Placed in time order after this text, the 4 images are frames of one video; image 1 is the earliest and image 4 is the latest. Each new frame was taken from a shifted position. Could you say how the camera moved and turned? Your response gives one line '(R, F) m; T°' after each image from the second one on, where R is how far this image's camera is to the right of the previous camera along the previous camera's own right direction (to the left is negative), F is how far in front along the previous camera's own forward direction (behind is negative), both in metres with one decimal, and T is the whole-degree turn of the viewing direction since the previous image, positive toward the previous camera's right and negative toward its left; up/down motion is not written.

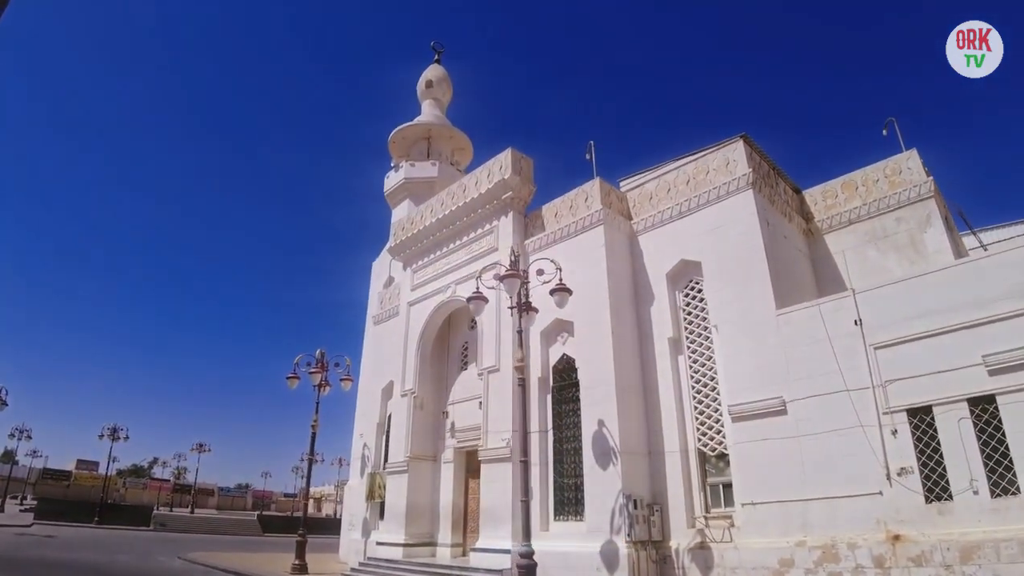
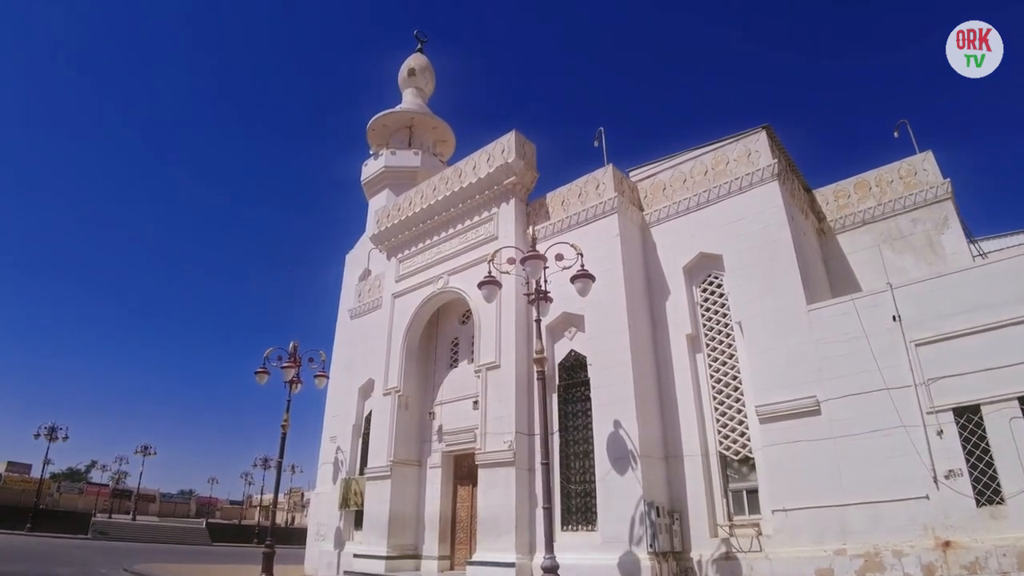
(-0.9, +0.8) m; +5°
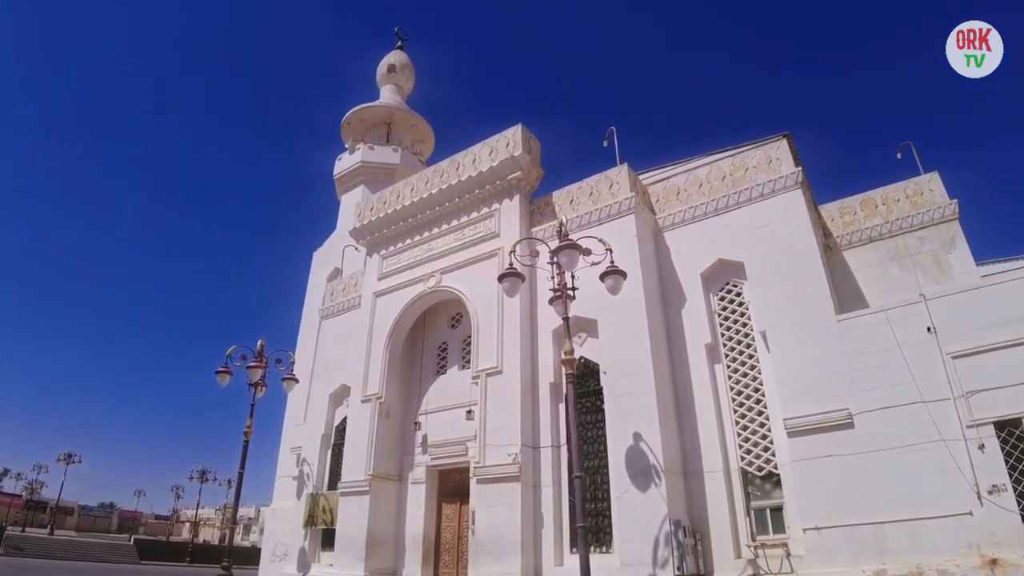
(-1.0, +0.8) m; +6°
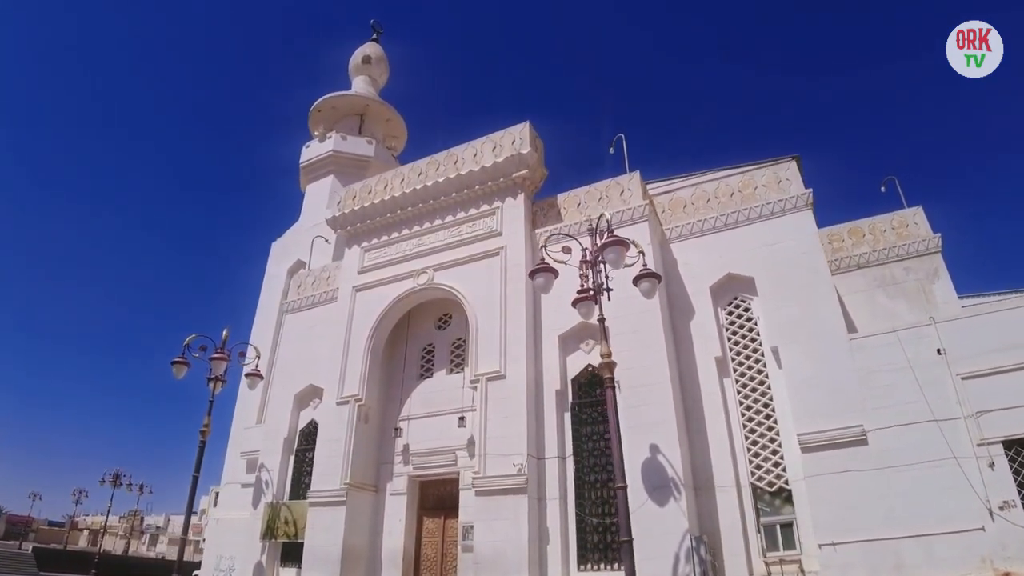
(-1.2, +0.5) m; +7°
